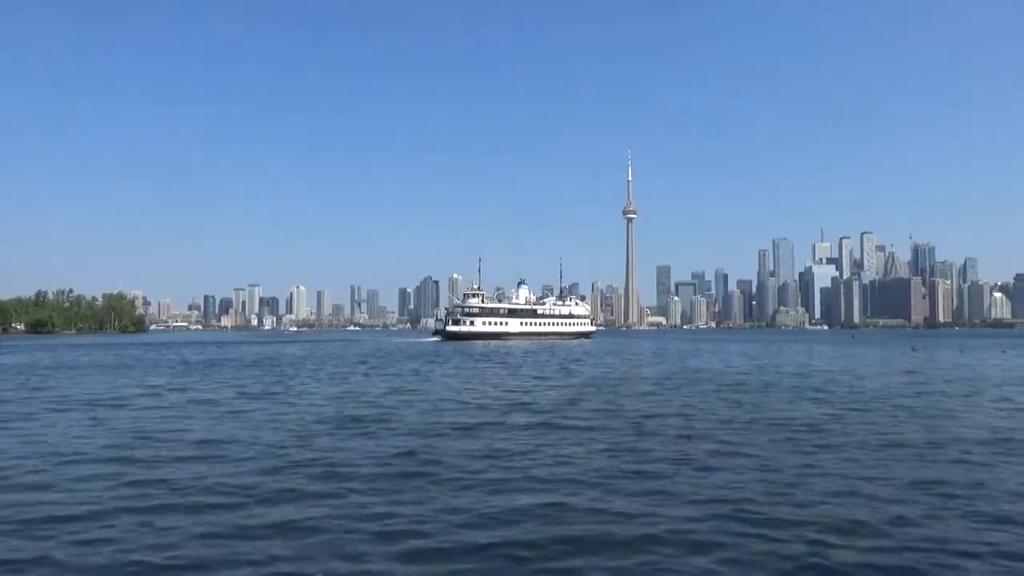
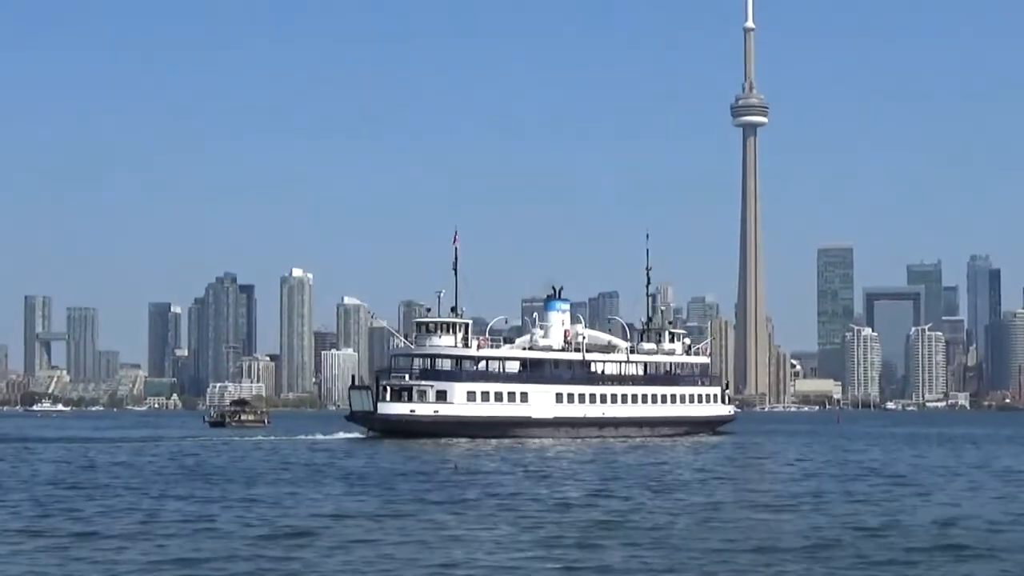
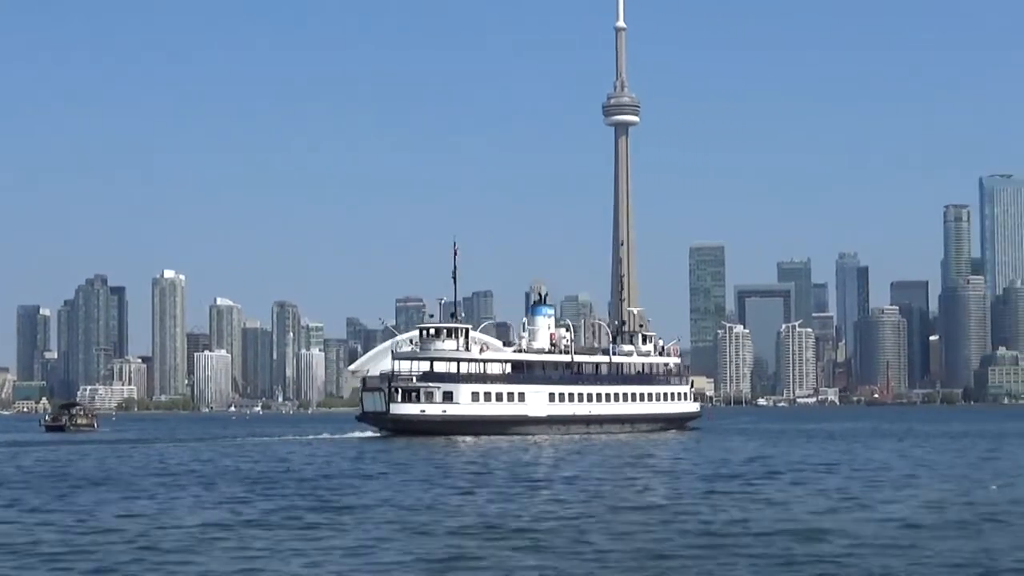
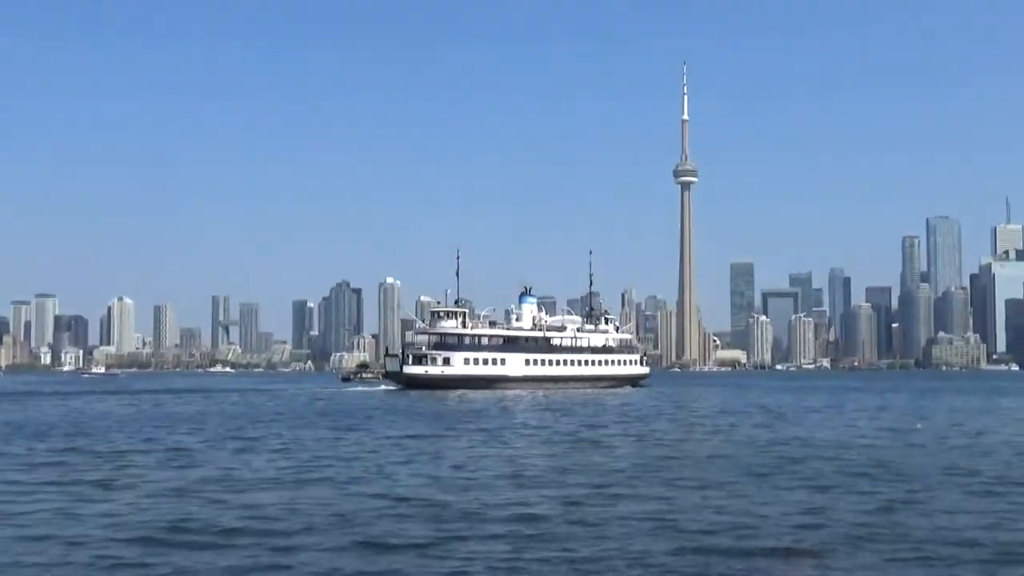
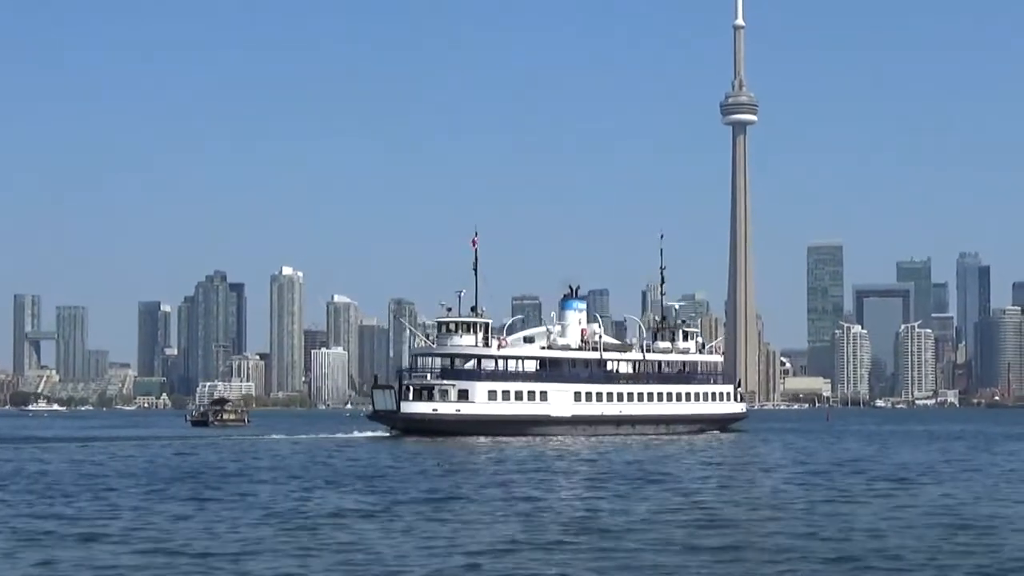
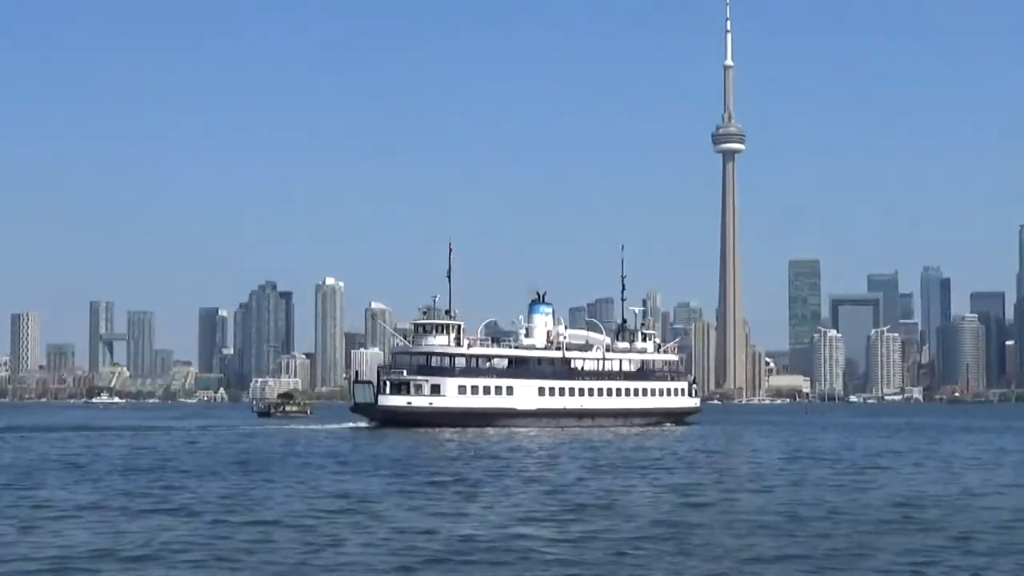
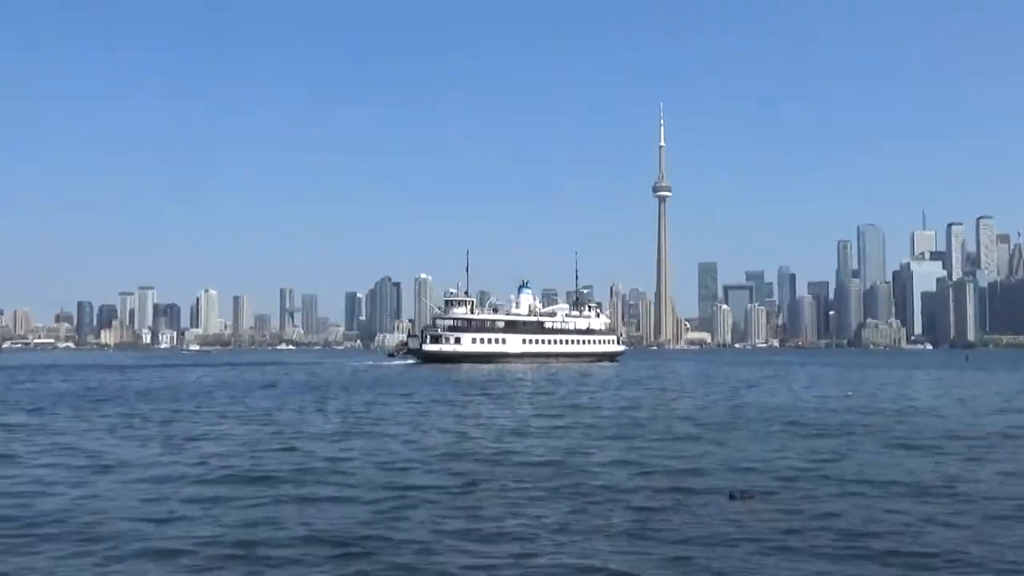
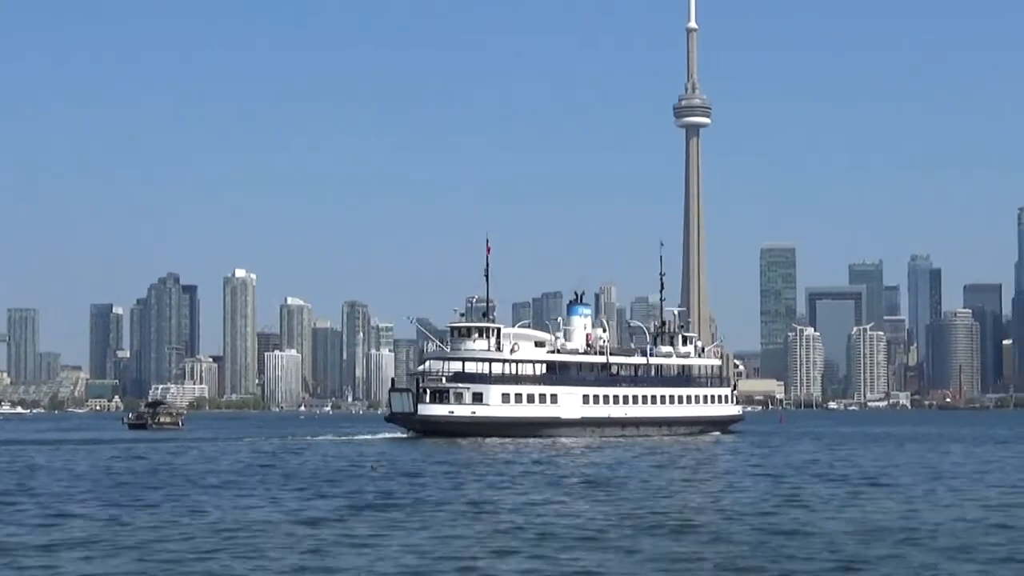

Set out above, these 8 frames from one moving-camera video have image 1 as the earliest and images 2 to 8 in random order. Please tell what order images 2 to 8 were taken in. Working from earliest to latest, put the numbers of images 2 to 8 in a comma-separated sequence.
7, 4, 6, 2, 5, 8, 3
